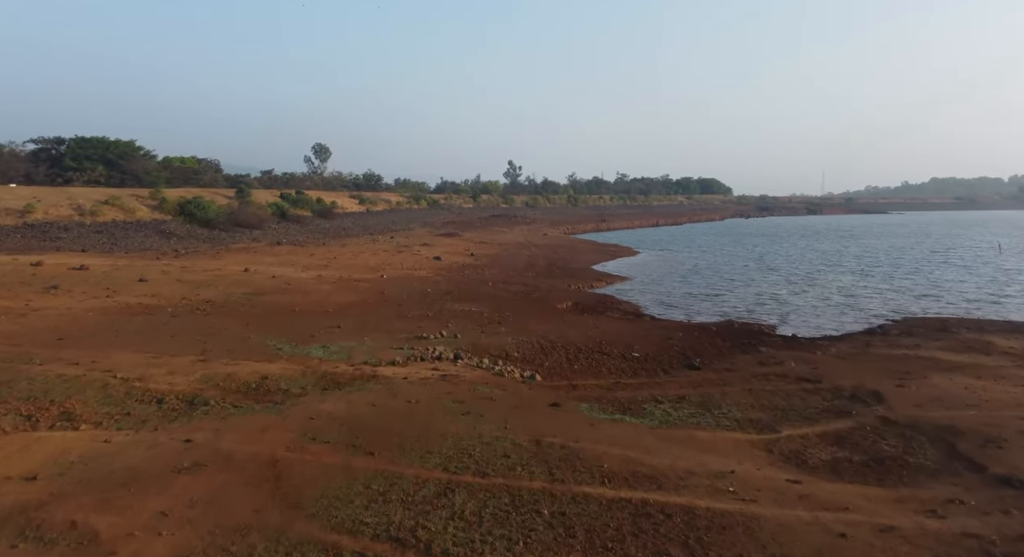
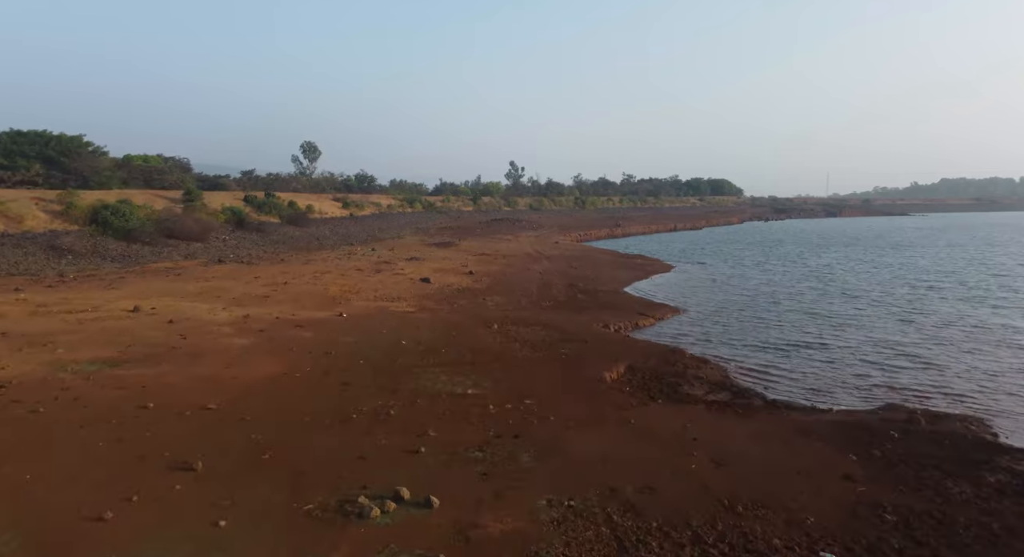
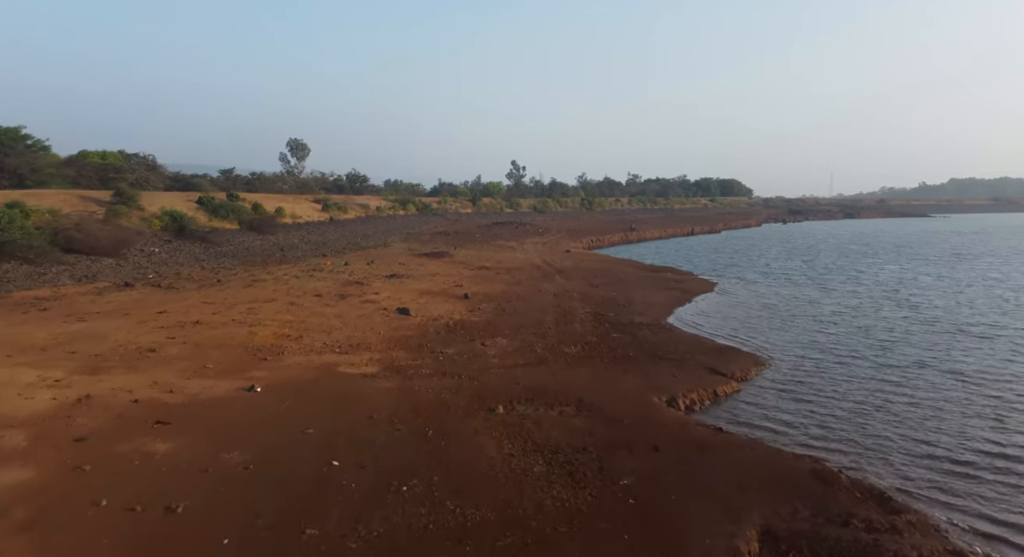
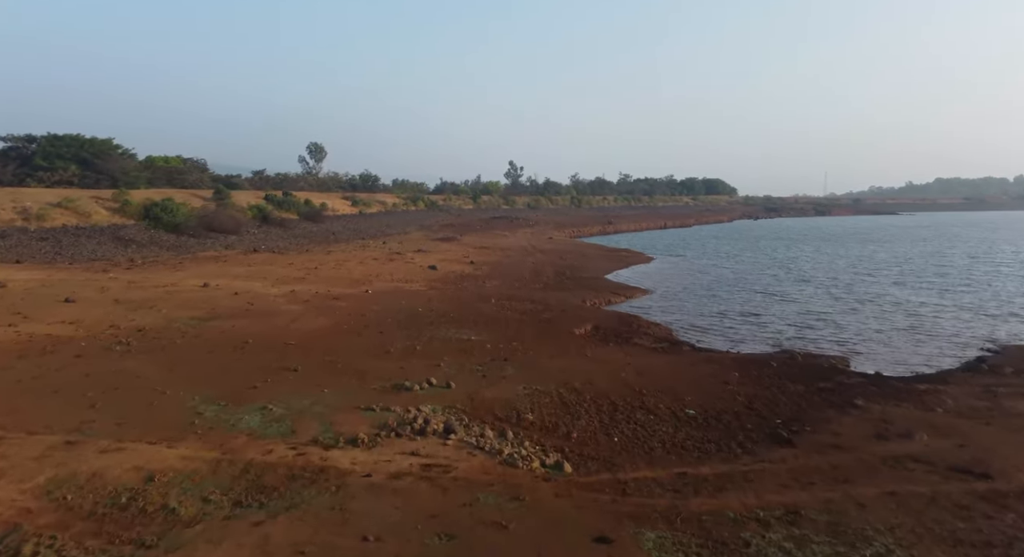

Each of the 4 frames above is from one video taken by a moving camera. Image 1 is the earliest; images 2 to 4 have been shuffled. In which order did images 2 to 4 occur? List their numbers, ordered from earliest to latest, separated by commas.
4, 2, 3
